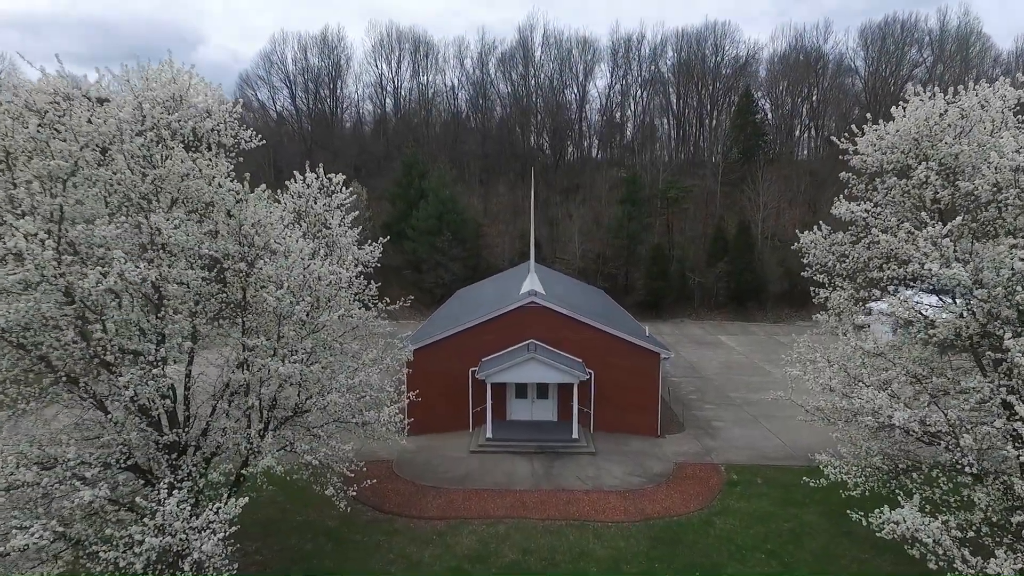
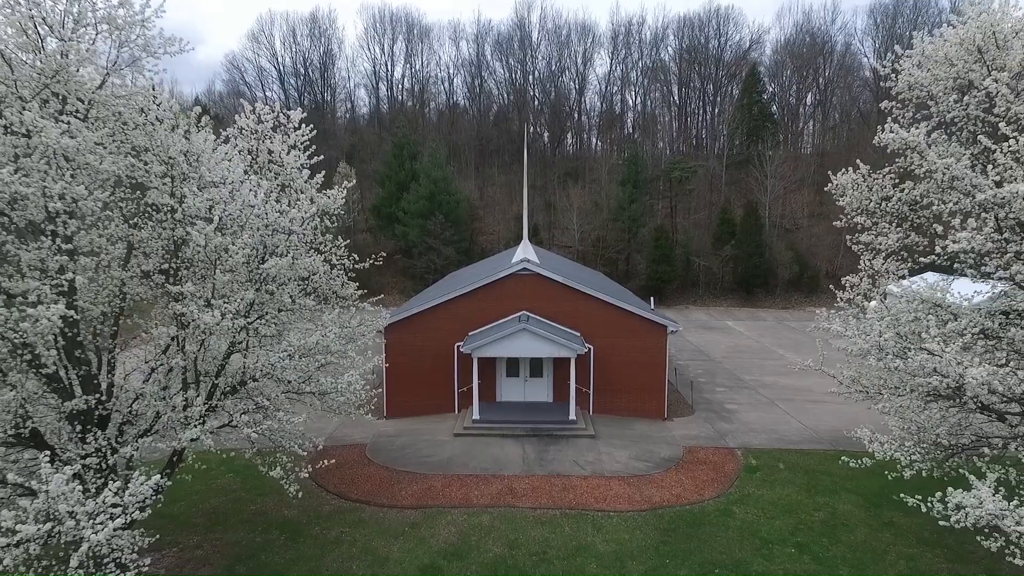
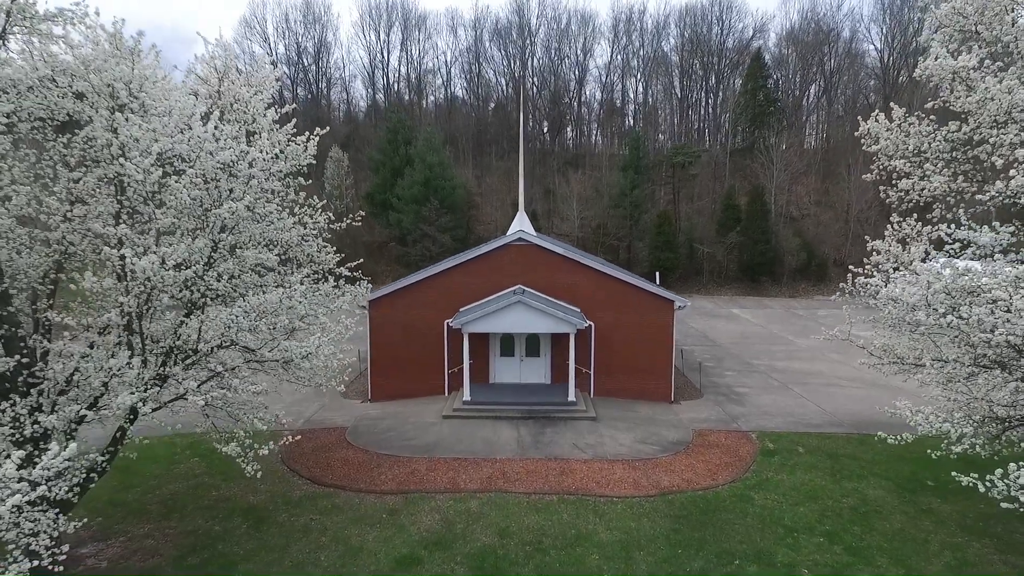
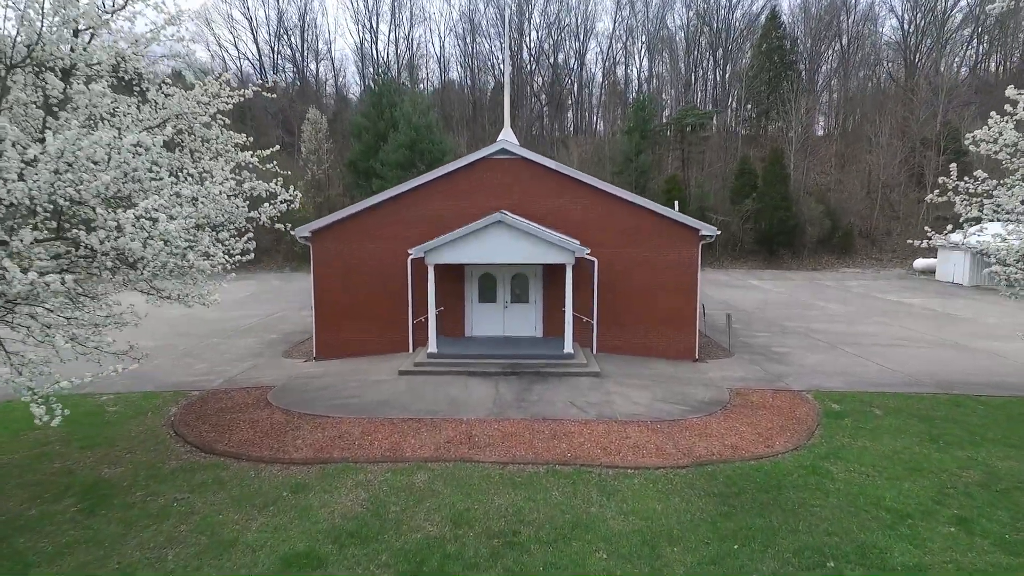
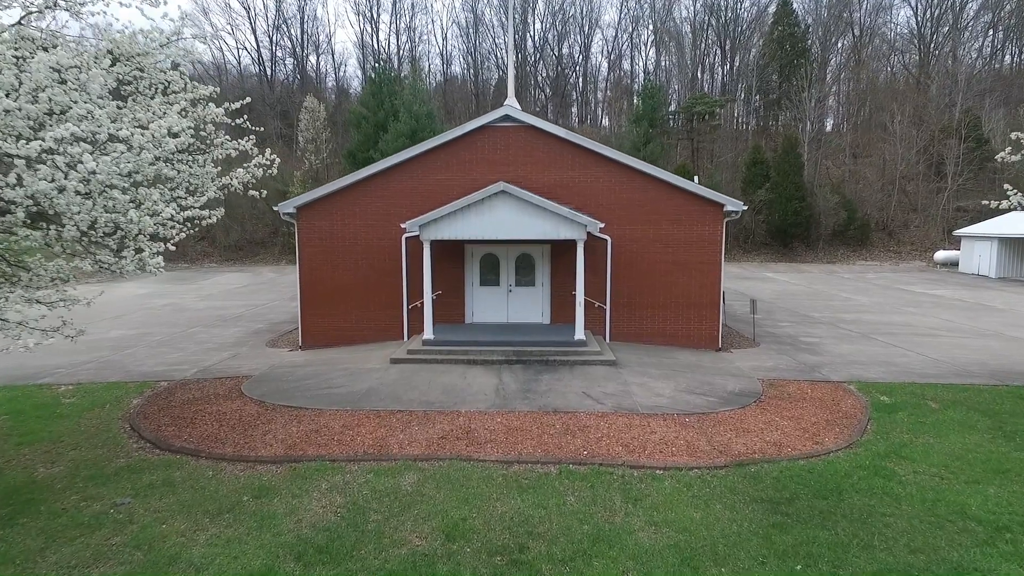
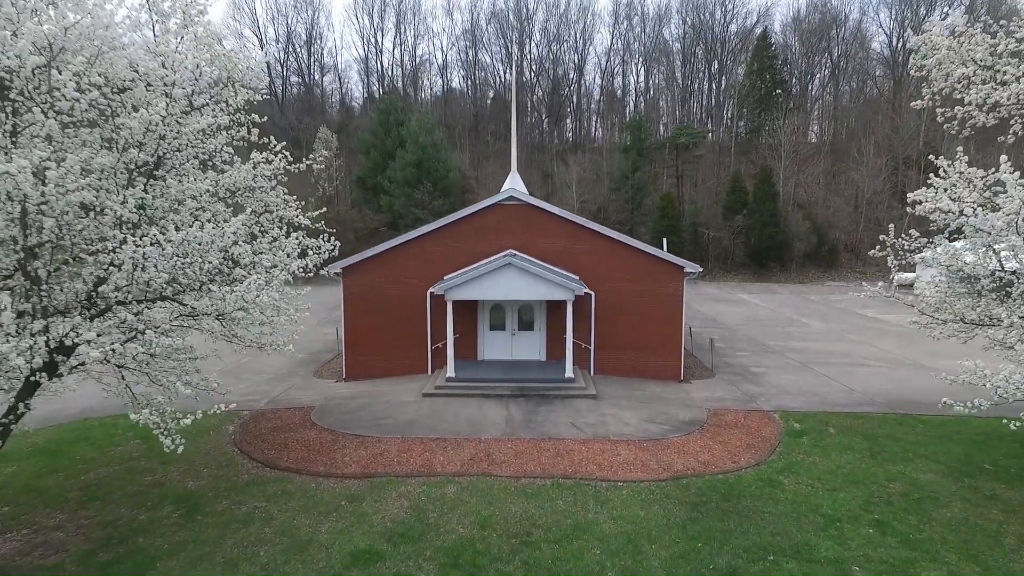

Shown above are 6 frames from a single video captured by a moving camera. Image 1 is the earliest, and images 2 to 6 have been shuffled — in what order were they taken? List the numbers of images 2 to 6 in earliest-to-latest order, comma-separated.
2, 3, 6, 4, 5
